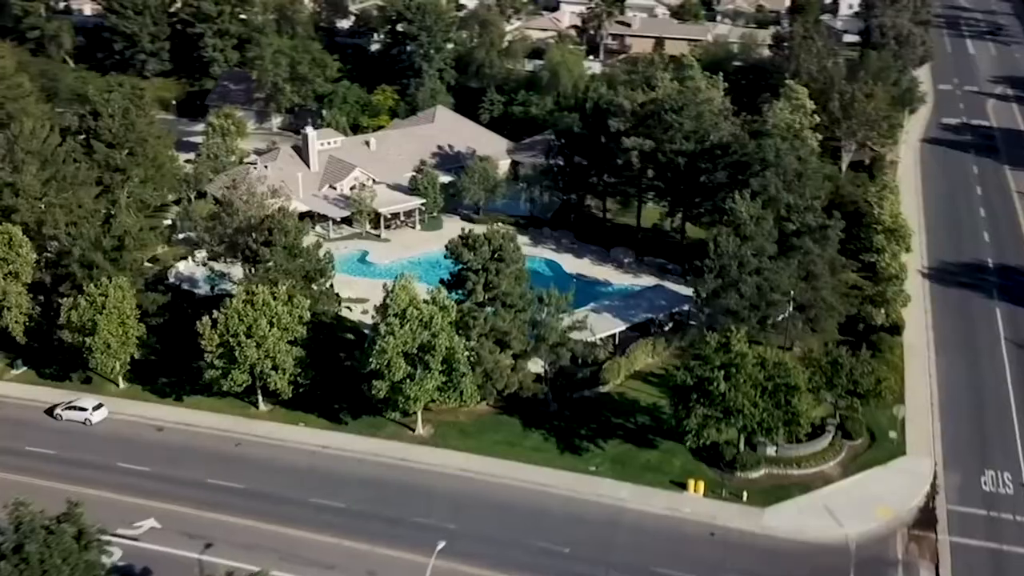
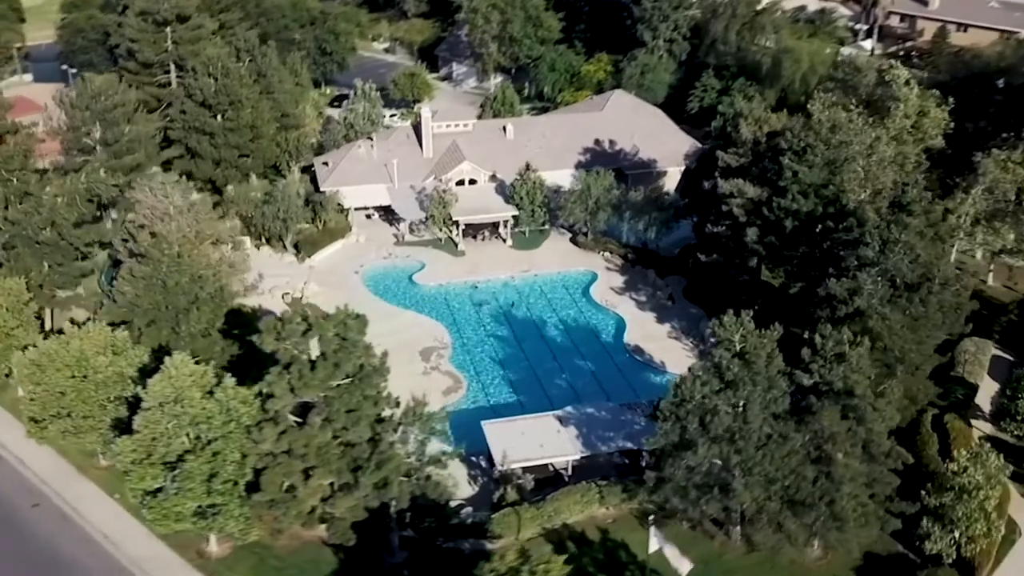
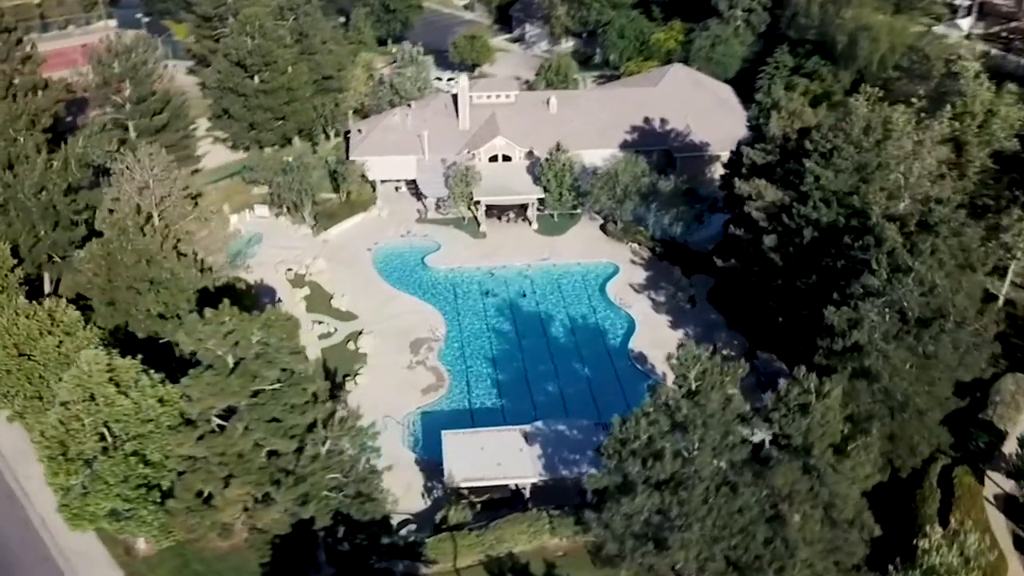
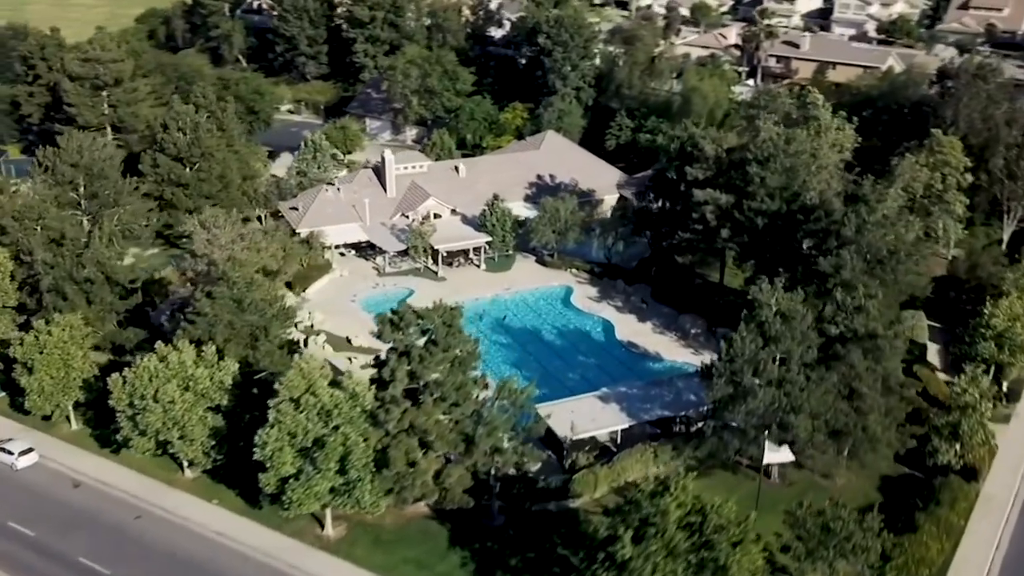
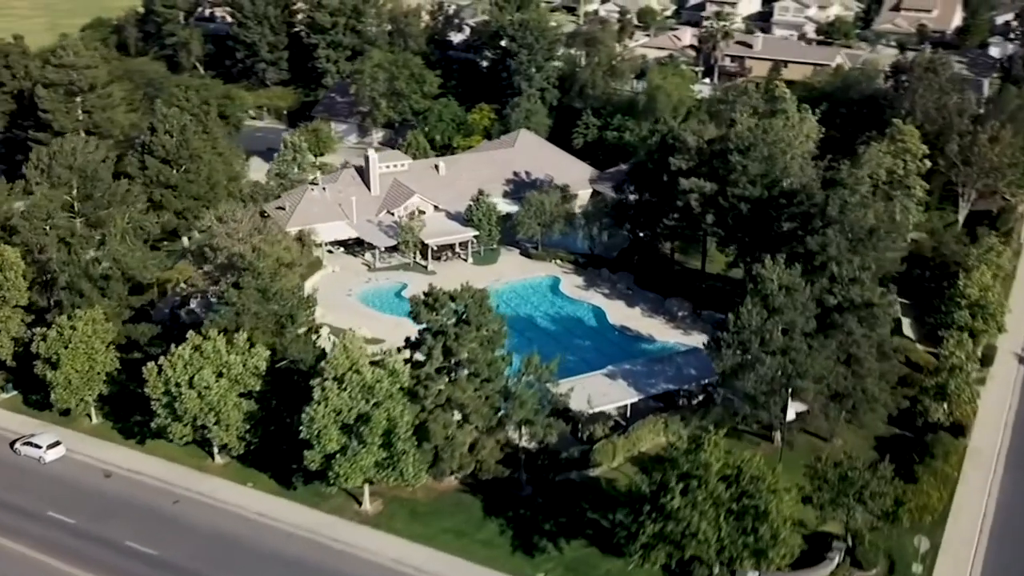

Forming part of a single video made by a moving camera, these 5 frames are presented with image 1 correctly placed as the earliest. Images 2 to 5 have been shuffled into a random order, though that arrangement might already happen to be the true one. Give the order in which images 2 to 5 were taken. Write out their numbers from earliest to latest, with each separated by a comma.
5, 4, 2, 3
